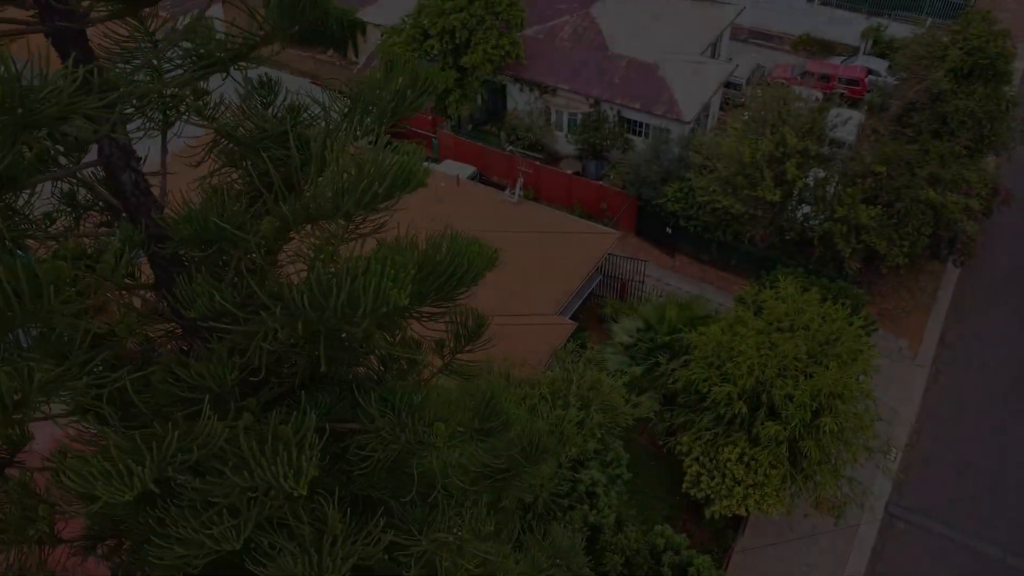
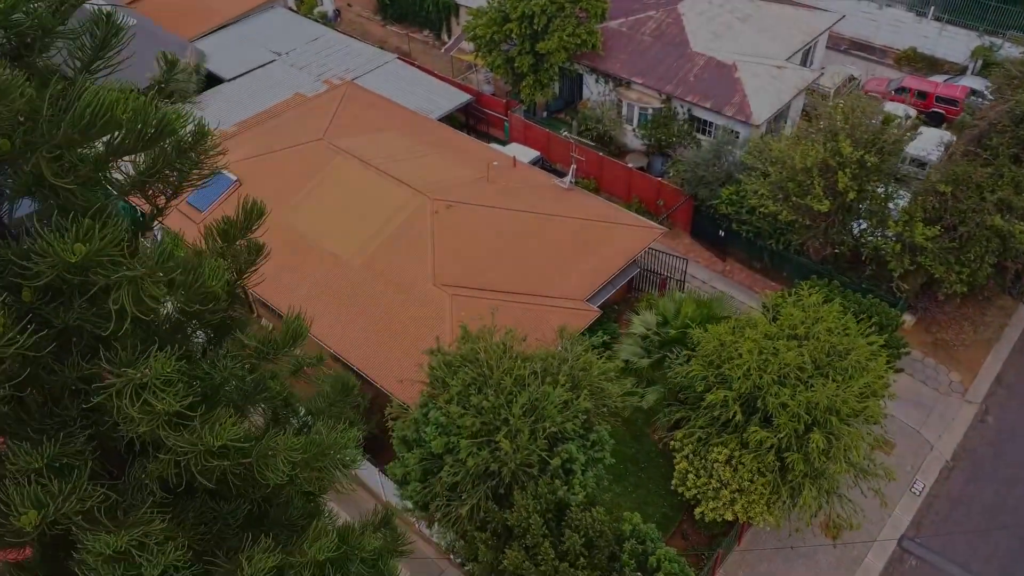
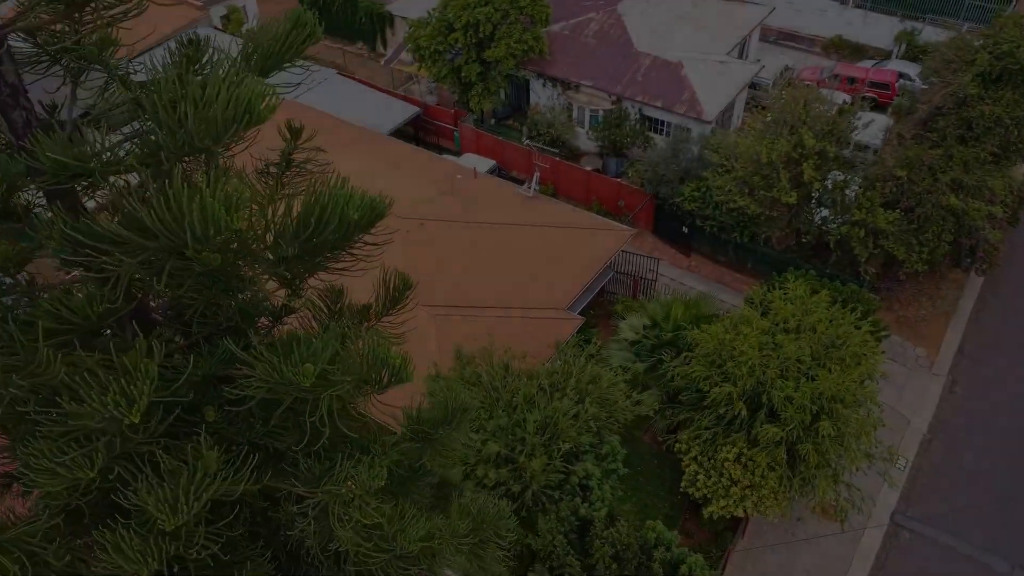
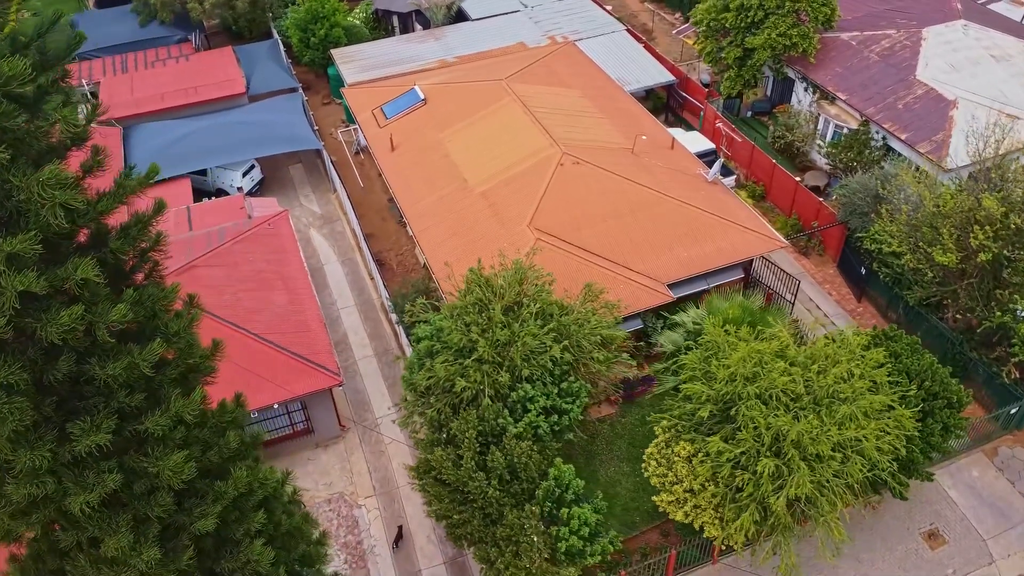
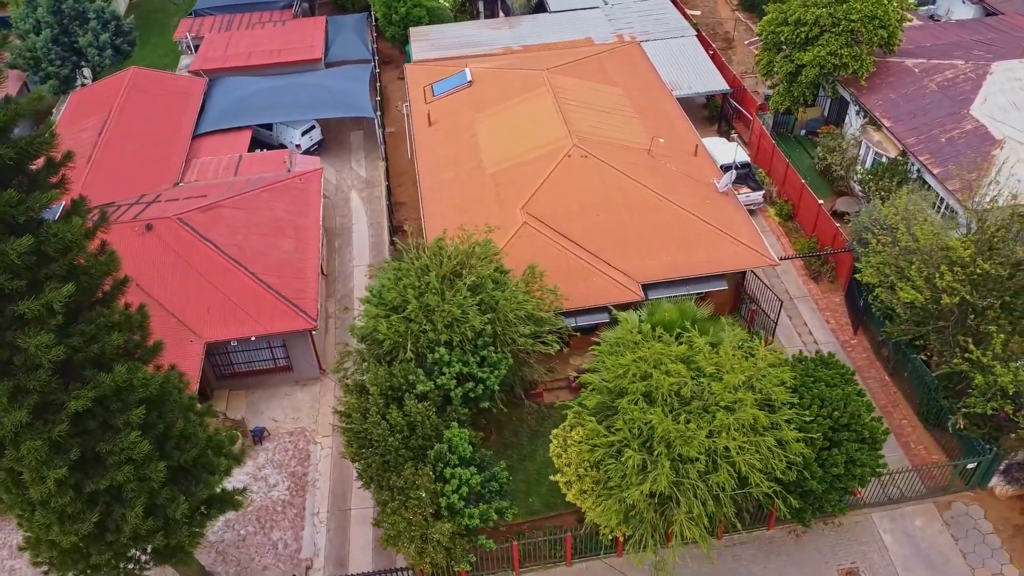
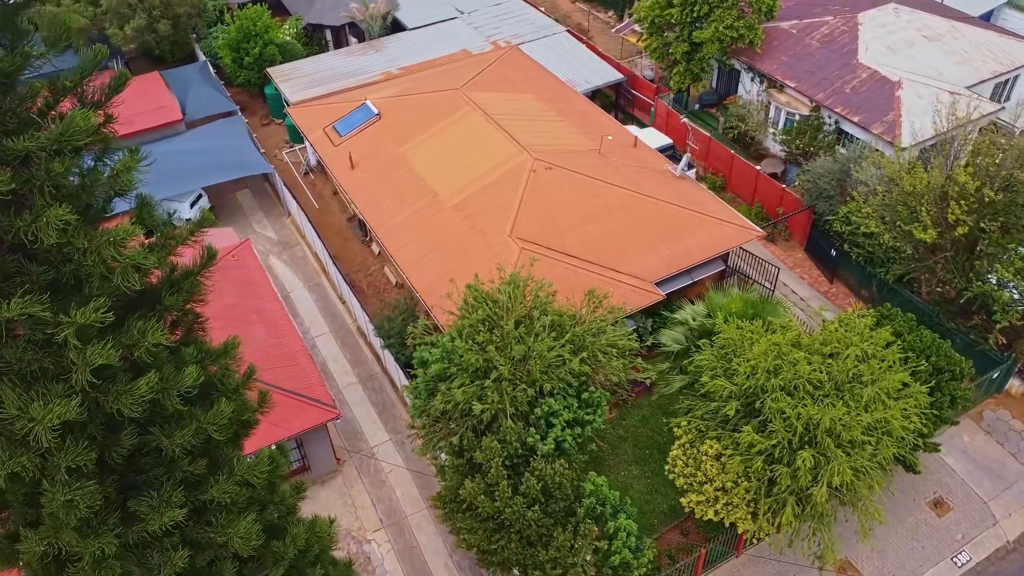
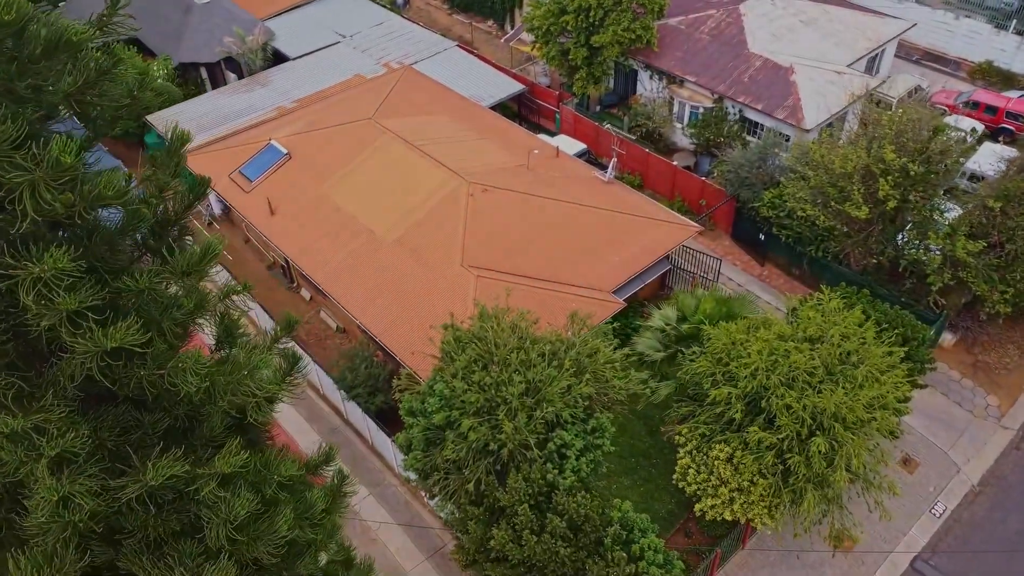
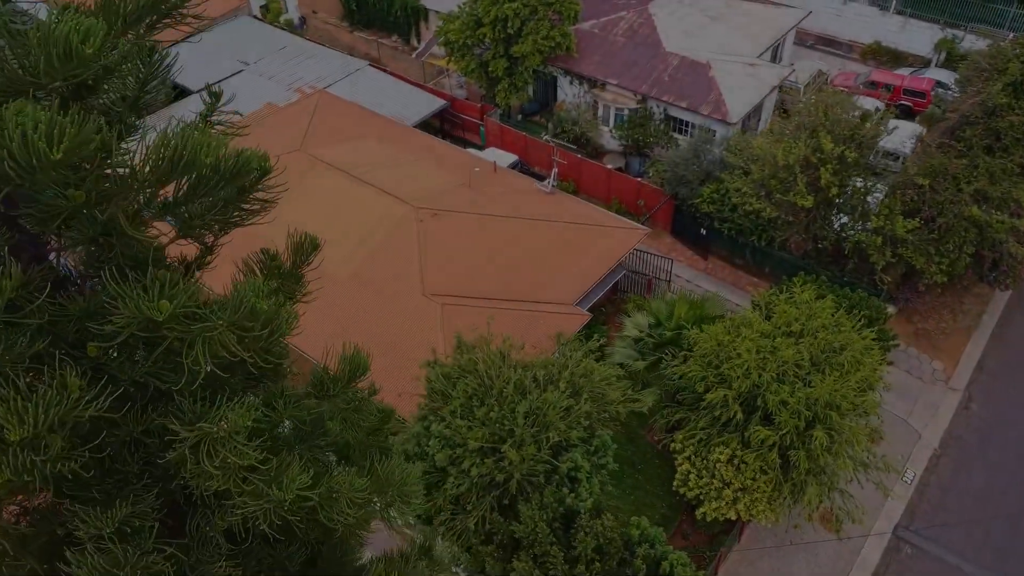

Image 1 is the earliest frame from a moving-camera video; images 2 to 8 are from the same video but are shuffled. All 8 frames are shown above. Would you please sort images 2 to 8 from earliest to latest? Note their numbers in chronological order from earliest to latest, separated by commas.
3, 8, 2, 7, 6, 4, 5
